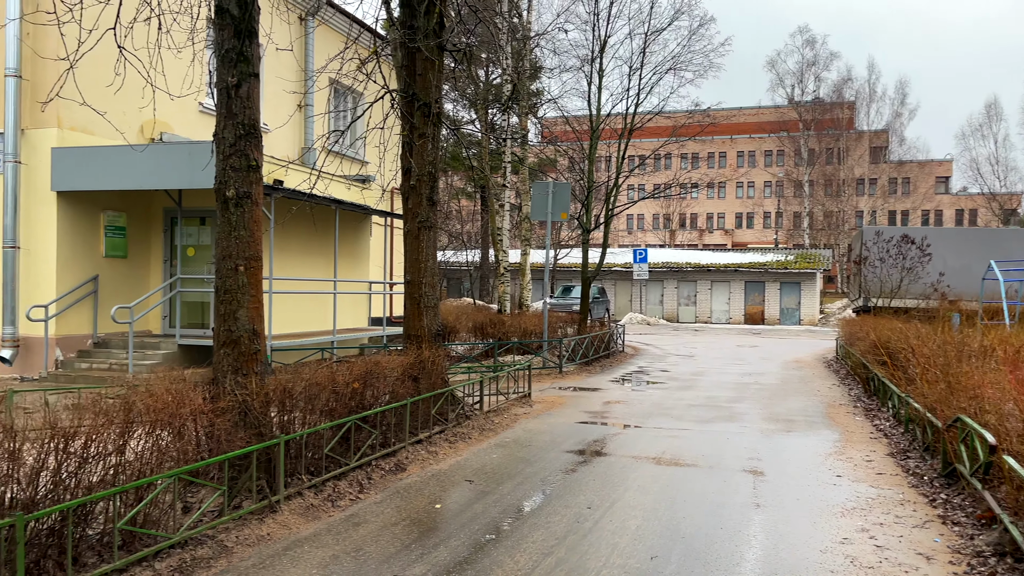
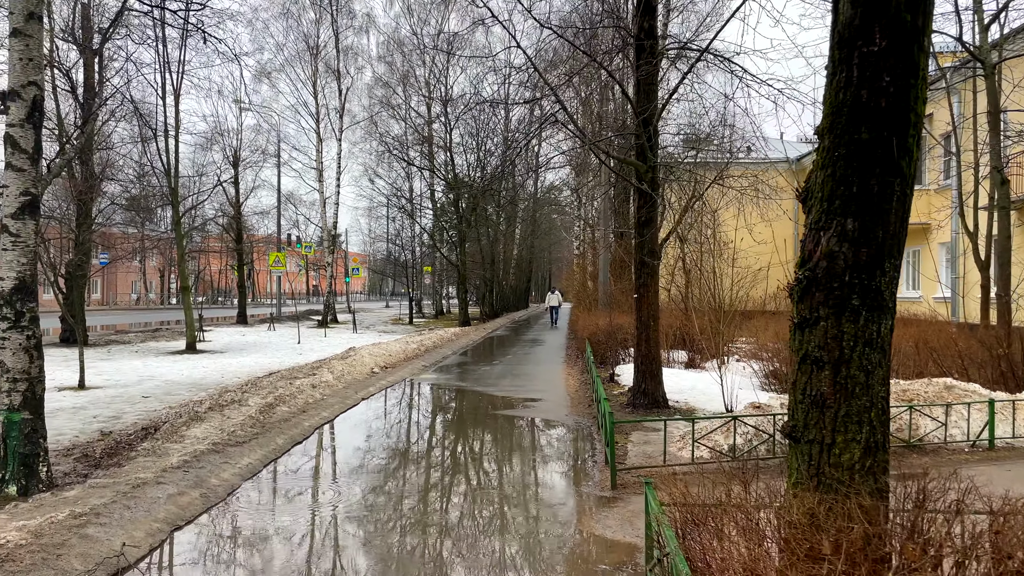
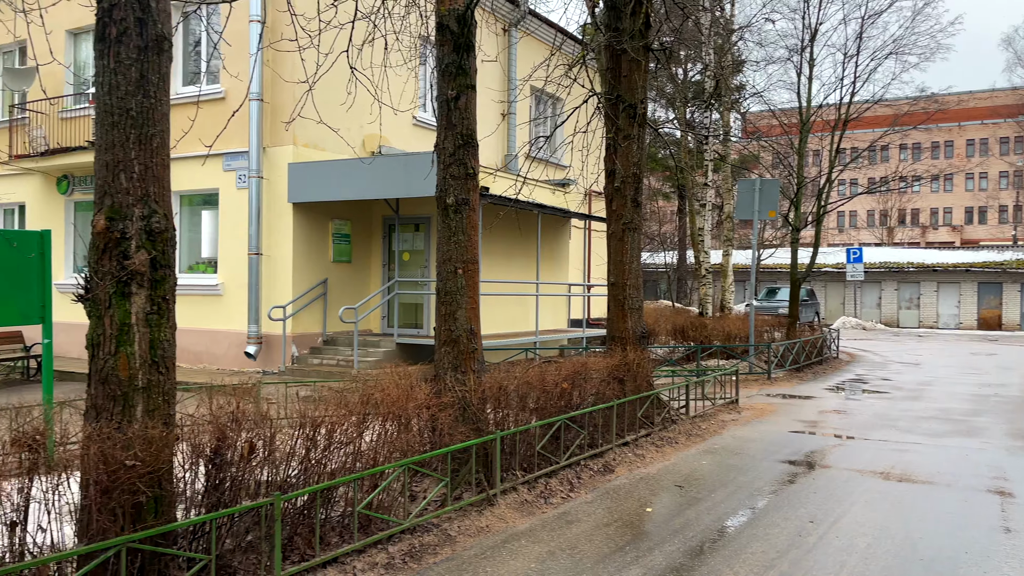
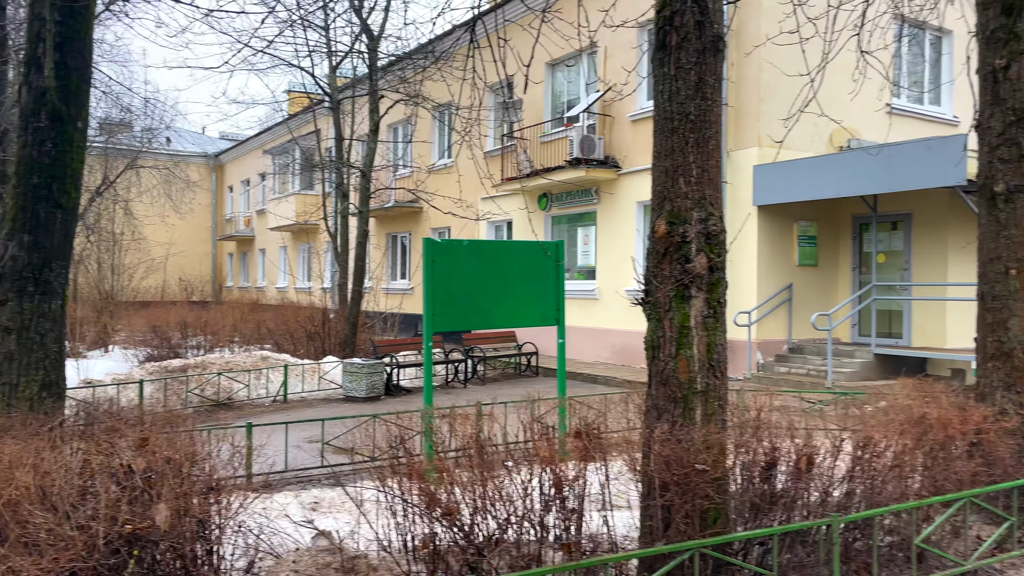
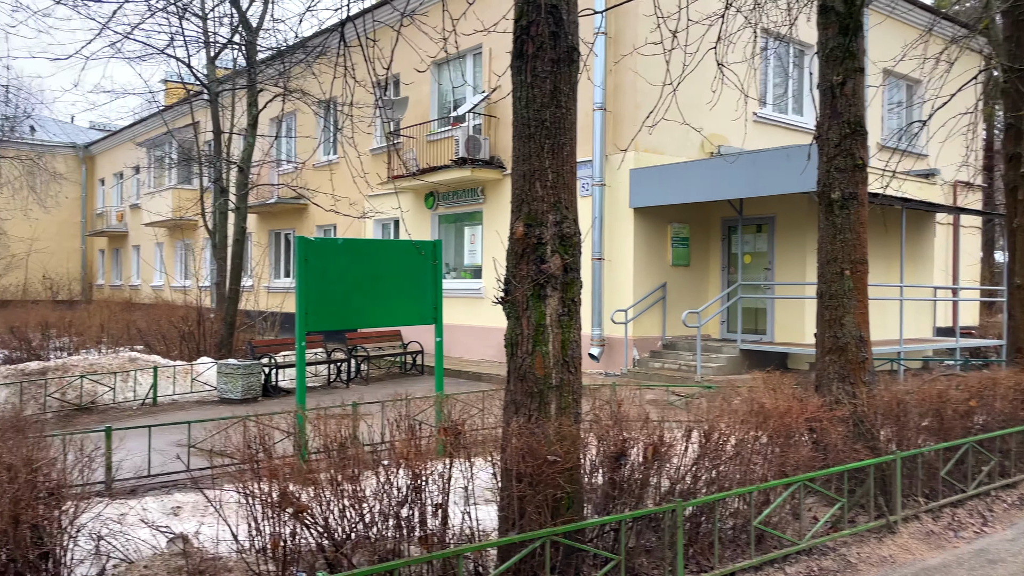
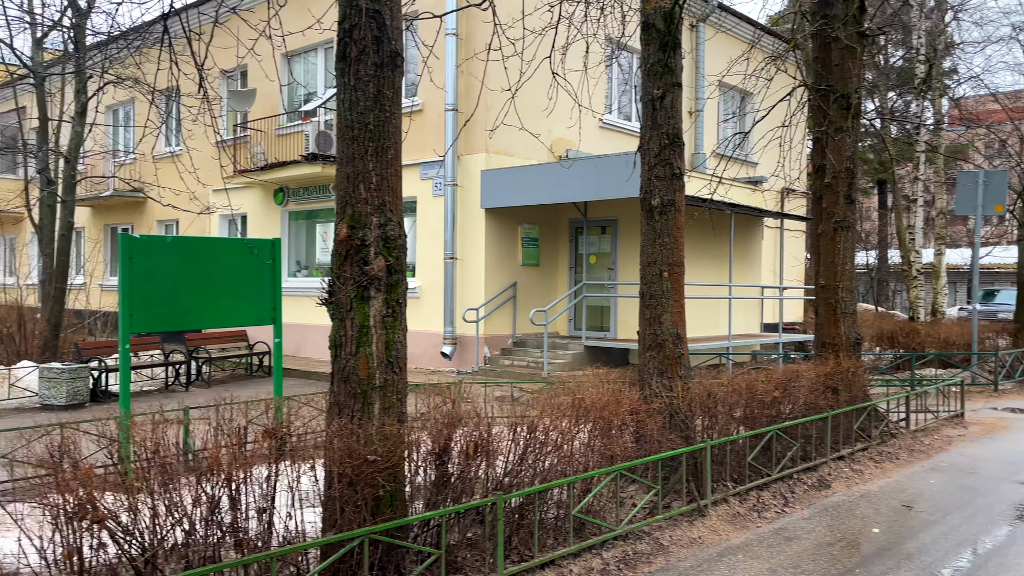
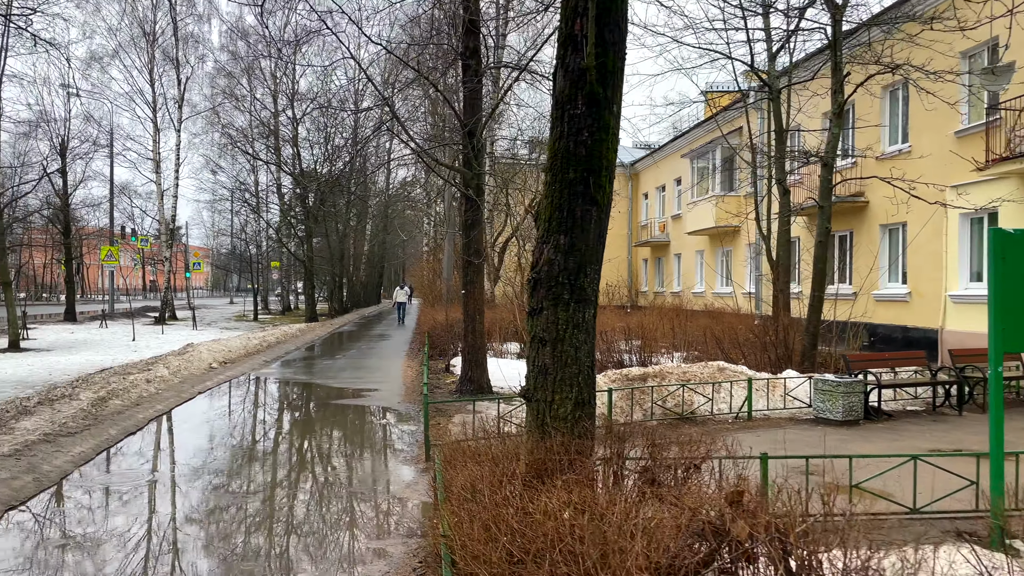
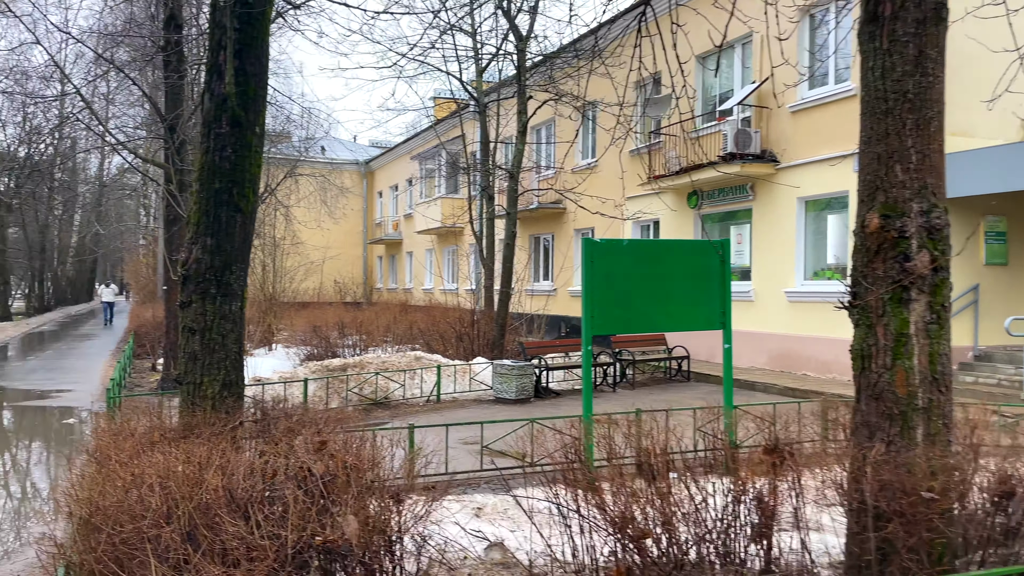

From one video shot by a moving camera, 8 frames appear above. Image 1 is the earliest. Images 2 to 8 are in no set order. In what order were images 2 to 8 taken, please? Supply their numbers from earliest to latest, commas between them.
3, 6, 5, 4, 8, 7, 2
